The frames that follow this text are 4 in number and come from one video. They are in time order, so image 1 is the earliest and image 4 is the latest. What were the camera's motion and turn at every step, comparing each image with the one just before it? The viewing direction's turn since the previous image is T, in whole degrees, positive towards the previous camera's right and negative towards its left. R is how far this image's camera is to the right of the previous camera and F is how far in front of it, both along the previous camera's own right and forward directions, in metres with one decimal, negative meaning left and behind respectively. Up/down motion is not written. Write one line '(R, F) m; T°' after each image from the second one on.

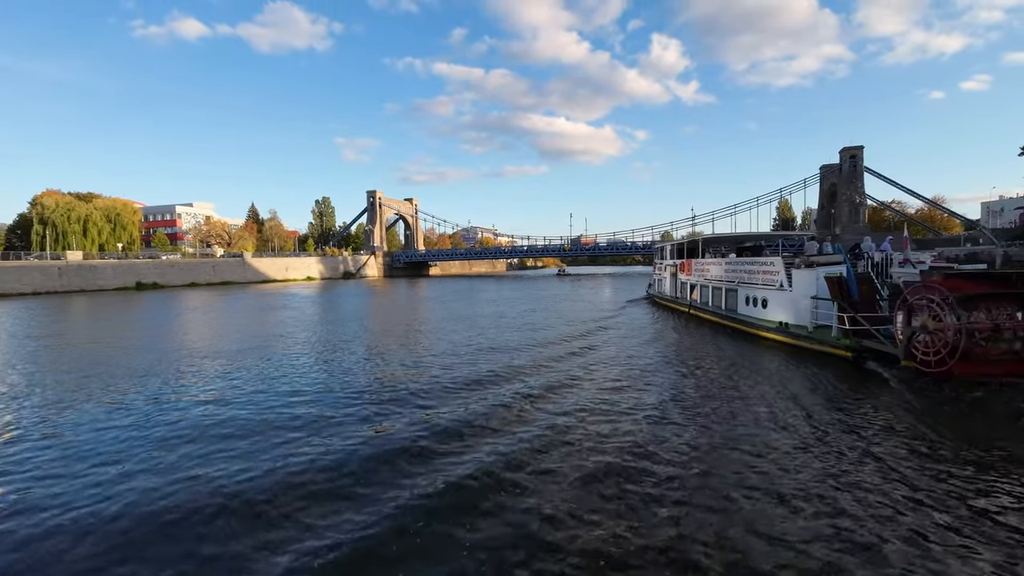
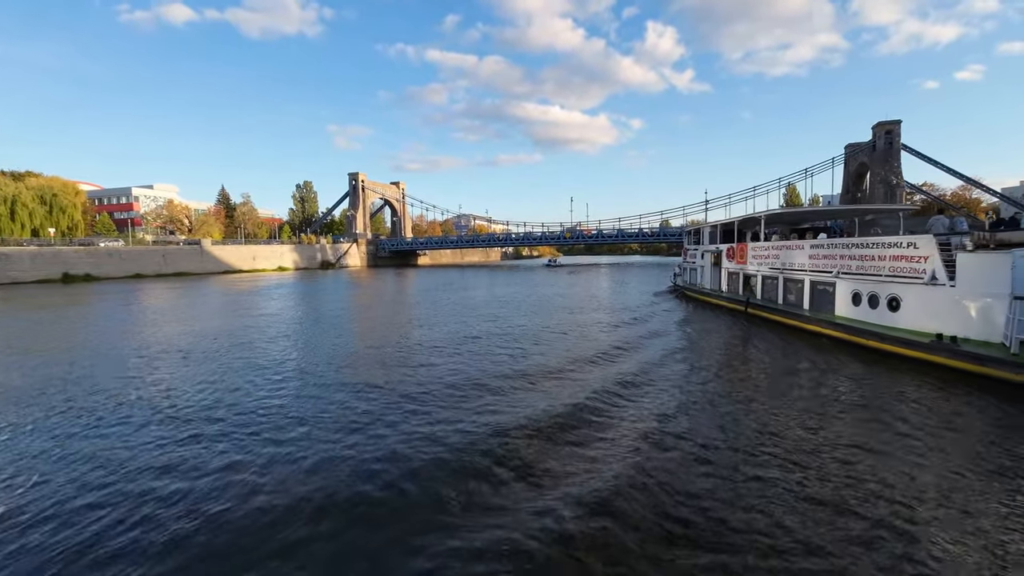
(-0.2, +6.6) m; +1°
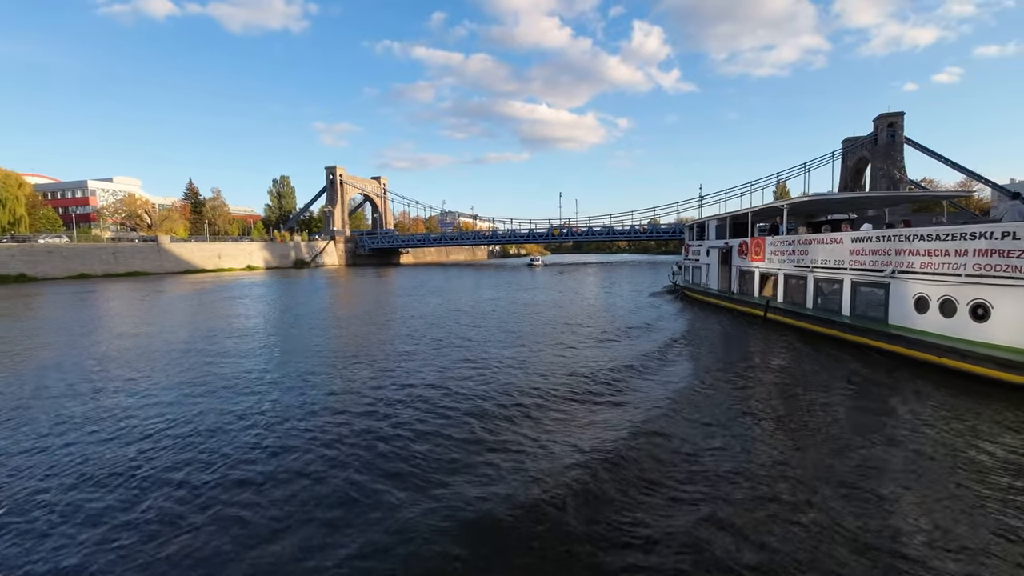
(+0.3, +3.2) m; +1°
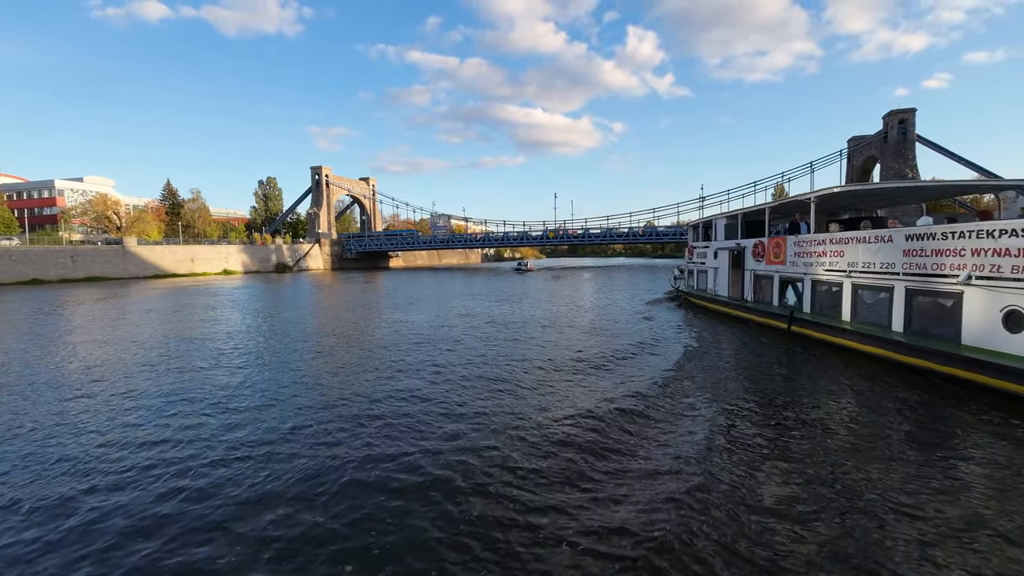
(+0.5, +2.7) m; +1°
